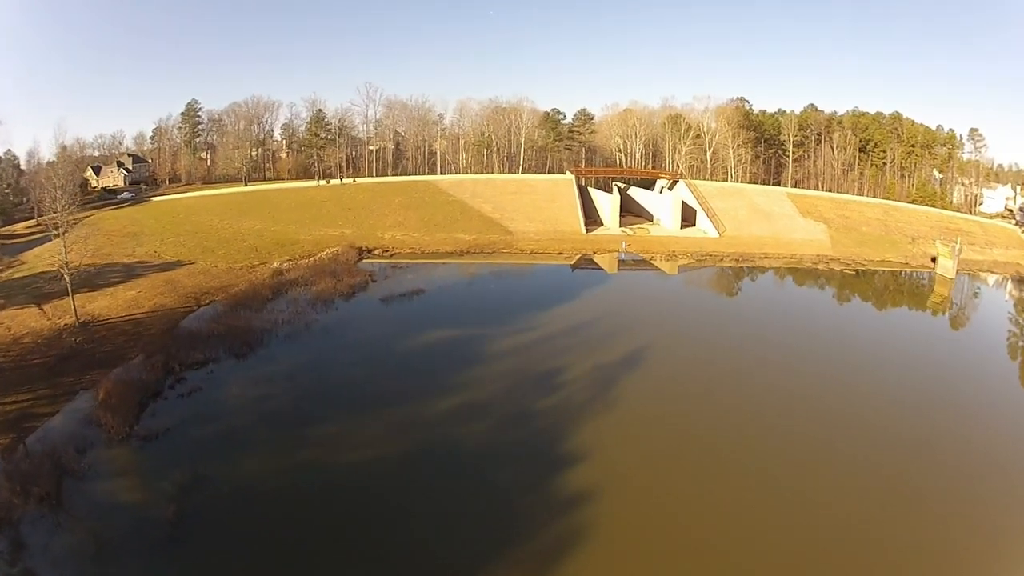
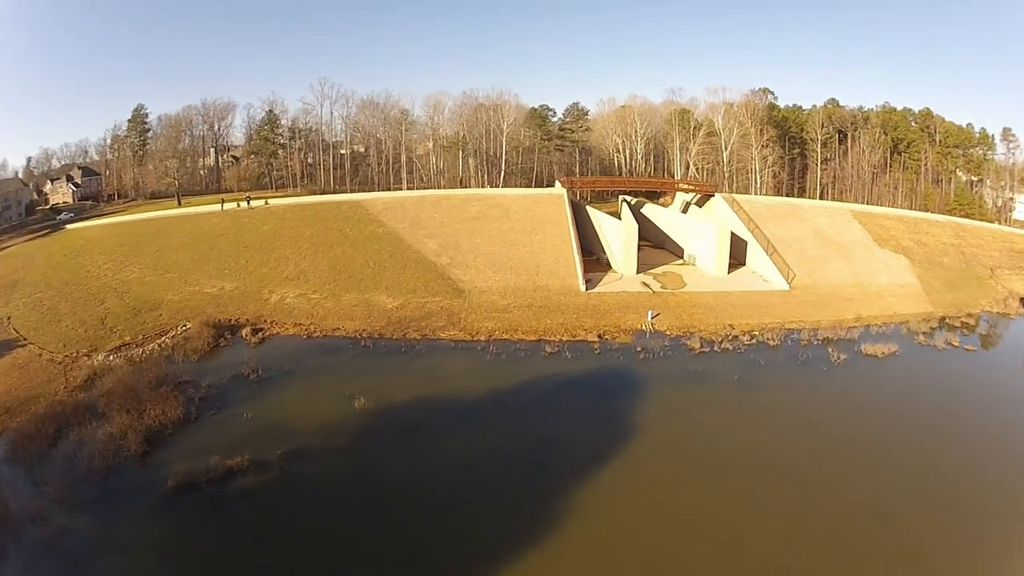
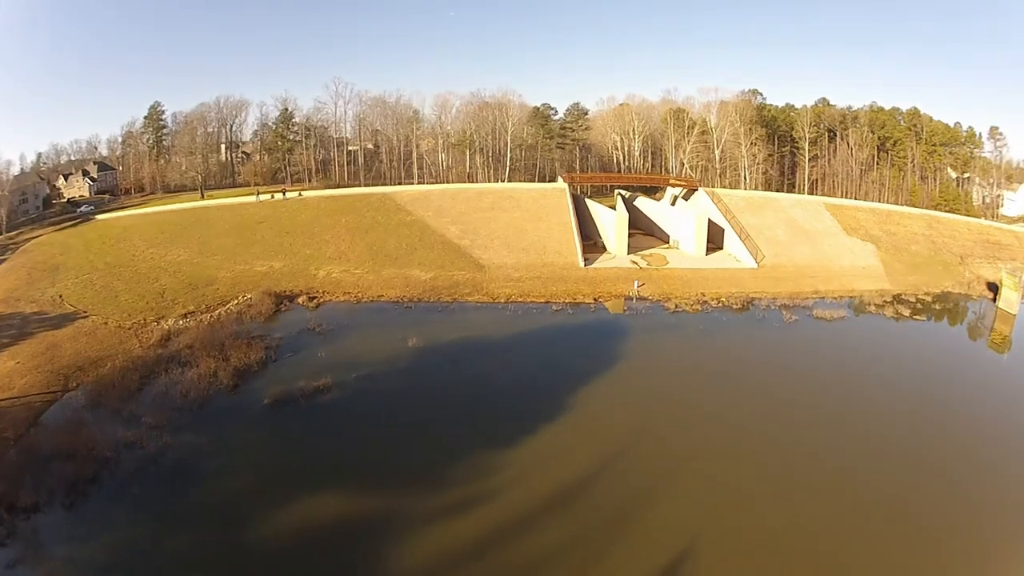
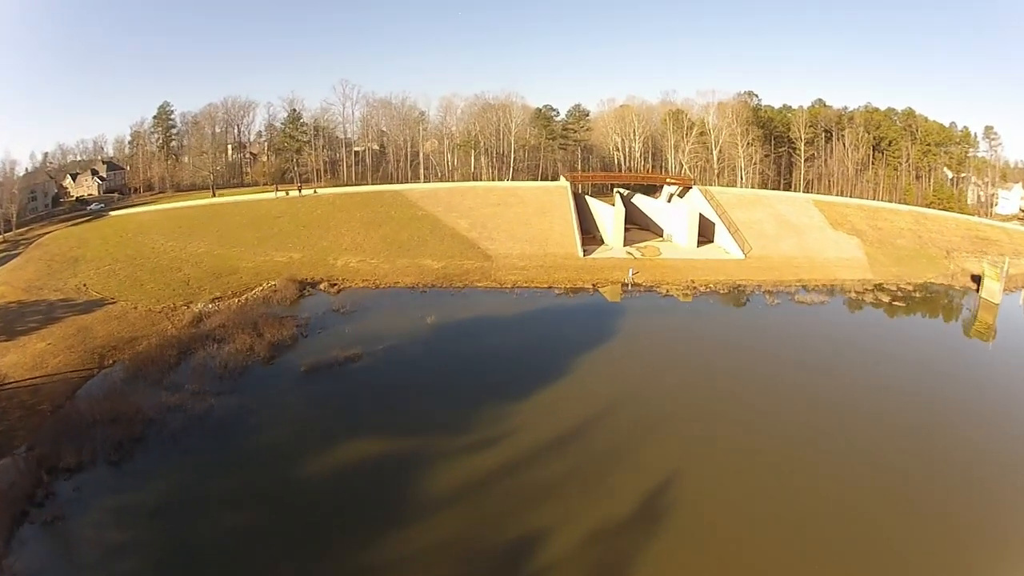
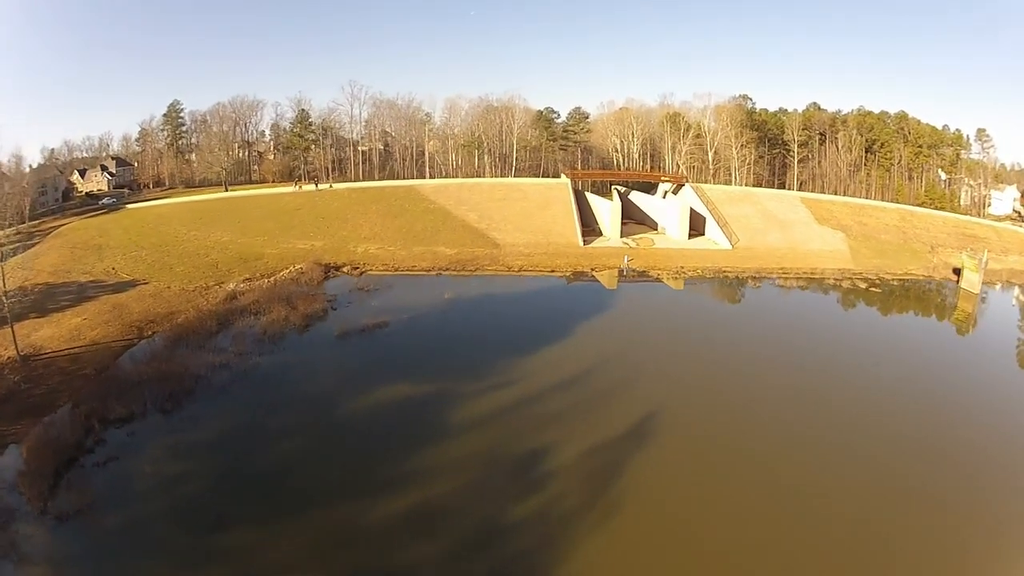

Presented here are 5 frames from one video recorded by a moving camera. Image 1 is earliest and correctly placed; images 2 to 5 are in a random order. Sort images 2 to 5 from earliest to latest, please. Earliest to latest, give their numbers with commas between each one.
5, 4, 3, 2
